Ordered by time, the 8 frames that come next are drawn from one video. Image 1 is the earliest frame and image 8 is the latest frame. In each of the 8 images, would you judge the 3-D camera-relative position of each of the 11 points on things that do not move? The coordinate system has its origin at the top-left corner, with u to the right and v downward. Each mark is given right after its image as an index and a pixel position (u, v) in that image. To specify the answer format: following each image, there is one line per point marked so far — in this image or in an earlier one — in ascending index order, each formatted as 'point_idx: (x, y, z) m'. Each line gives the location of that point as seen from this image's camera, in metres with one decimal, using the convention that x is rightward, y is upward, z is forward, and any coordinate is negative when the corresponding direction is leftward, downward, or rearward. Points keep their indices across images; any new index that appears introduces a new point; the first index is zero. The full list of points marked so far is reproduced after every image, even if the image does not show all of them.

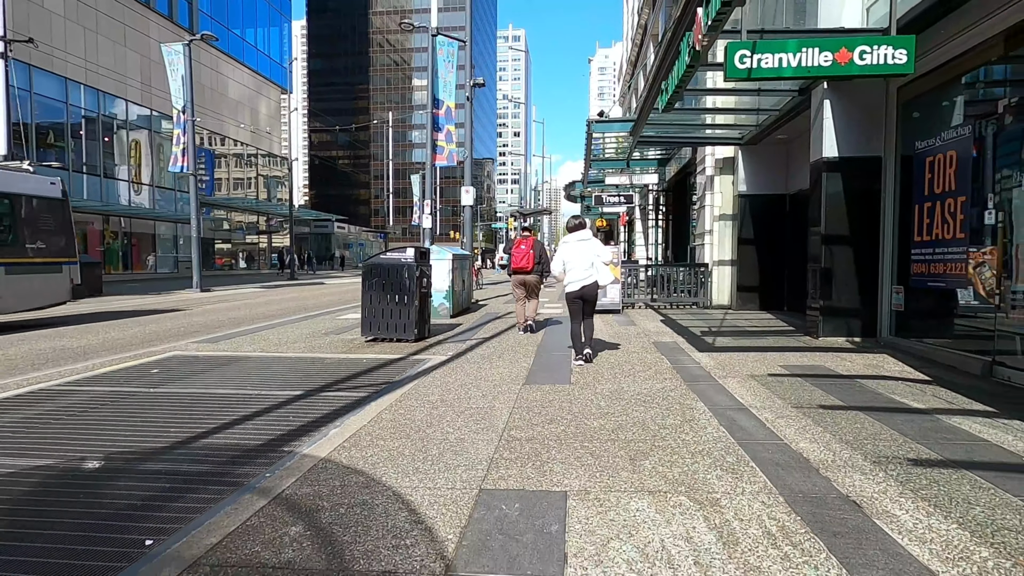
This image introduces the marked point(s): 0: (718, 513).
0: (+1.3, -1.4, +3.2) m
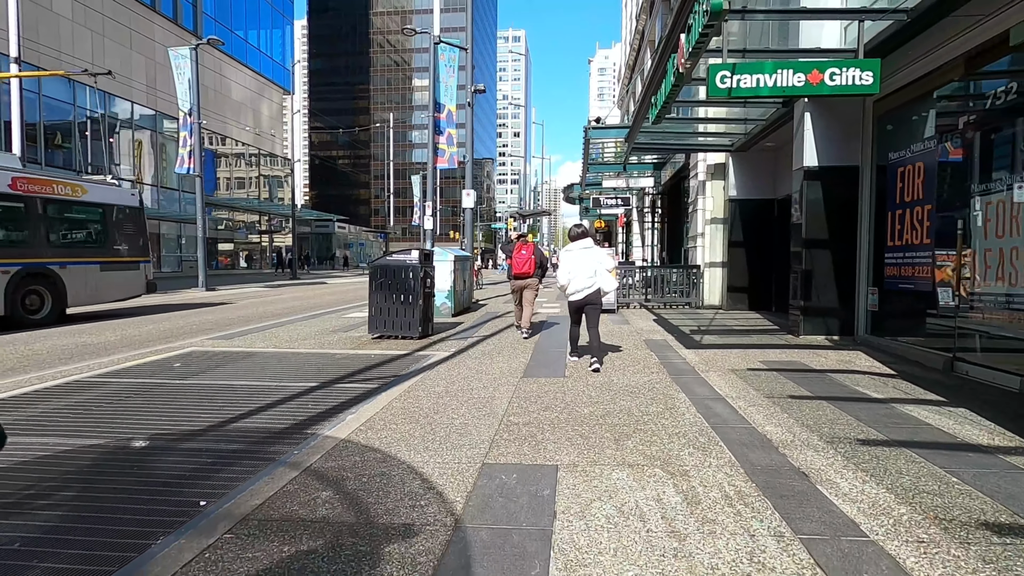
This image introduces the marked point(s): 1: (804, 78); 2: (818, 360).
0: (+1.3, -1.4, +3.8) m
1: (+3.8, +2.8, +7.0) m
2: (+4.5, -1.0, +7.9) m
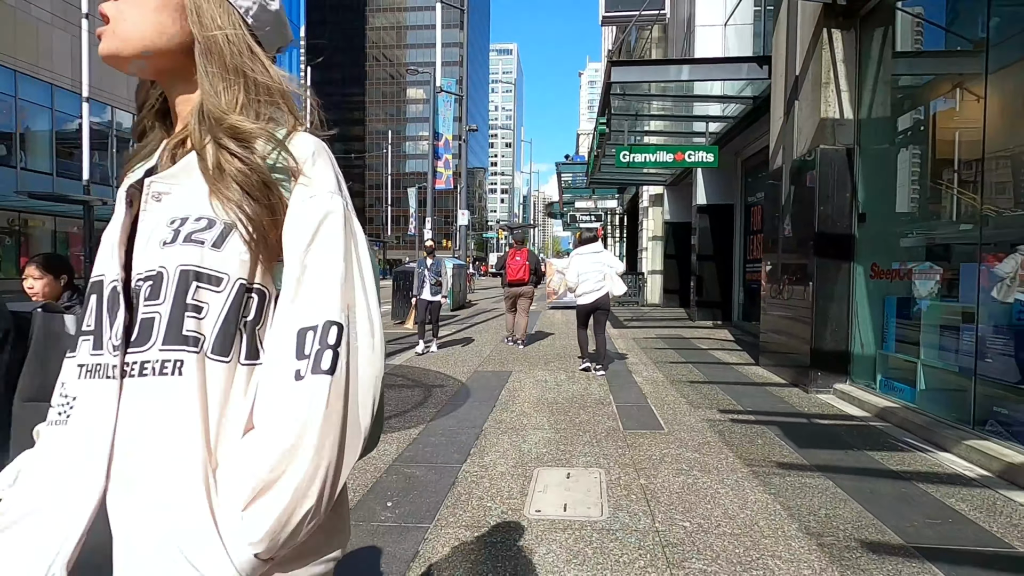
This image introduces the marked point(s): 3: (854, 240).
0: (+0.9, -1.3, +8.0) m
1: (+3.4, +2.8, +11.3) m
2: (+4.1, -1.0, +12.1) m
3: (+4.2, +0.6, +6.5) m
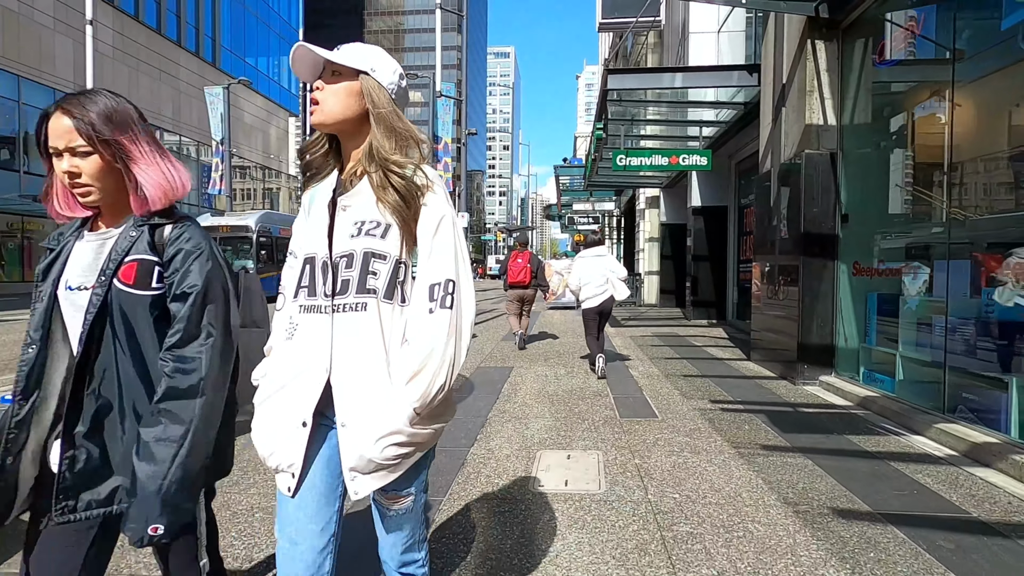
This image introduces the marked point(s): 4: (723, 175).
0: (+0.9, -1.3, +8.3) m
1: (+3.4, +2.8, +11.6) m
2: (+4.1, -1.0, +12.5) m
3: (+4.2, +0.6, +6.8) m
4: (+5.7, +3.0, +14.2) m
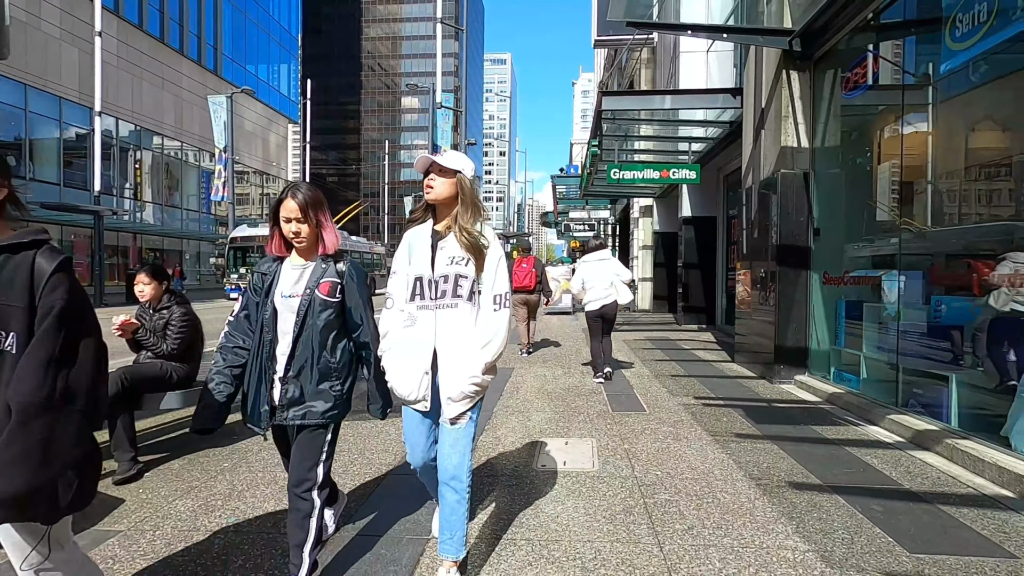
0: (+0.9, -1.4, +8.9) m
1: (+3.4, +2.7, +12.3) m
2: (+4.1, -1.2, +13.1) m
3: (+4.3, +0.5, +7.5) m
4: (+5.7, +2.9, +14.9) m
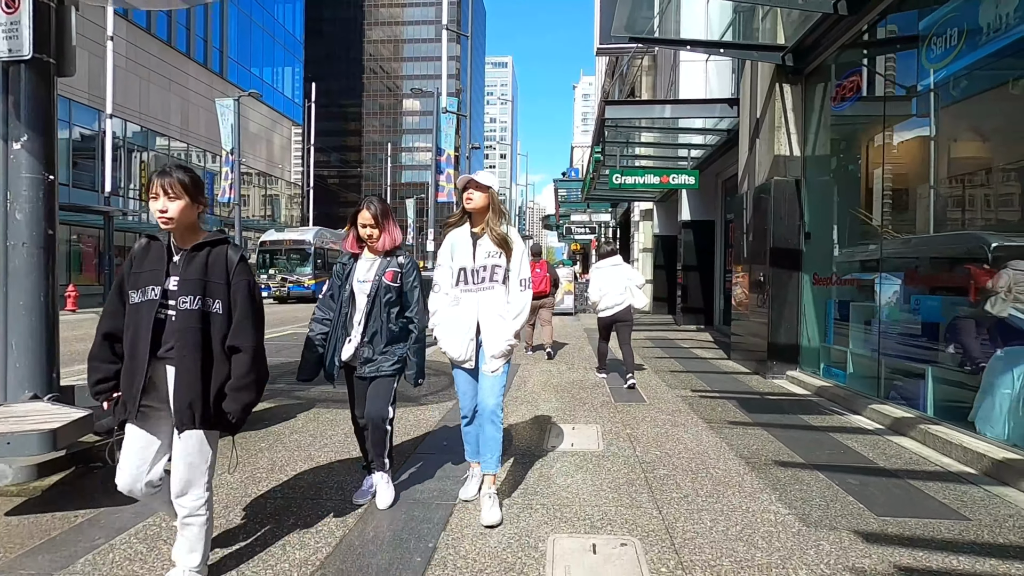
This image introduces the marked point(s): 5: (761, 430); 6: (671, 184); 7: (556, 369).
0: (+1.1, -1.4, +9.4) m
1: (+3.6, +2.7, +12.8) m
2: (+4.2, -1.2, +13.6) m
3: (+4.4, +0.5, +8.0) m
4: (+5.8, +2.8, +15.4) m
5: (+2.5, -1.4, +5.4) m
6: (+3.8, +2.5, +12.8) m
7: (+0.8, -1.4, +9.0) m
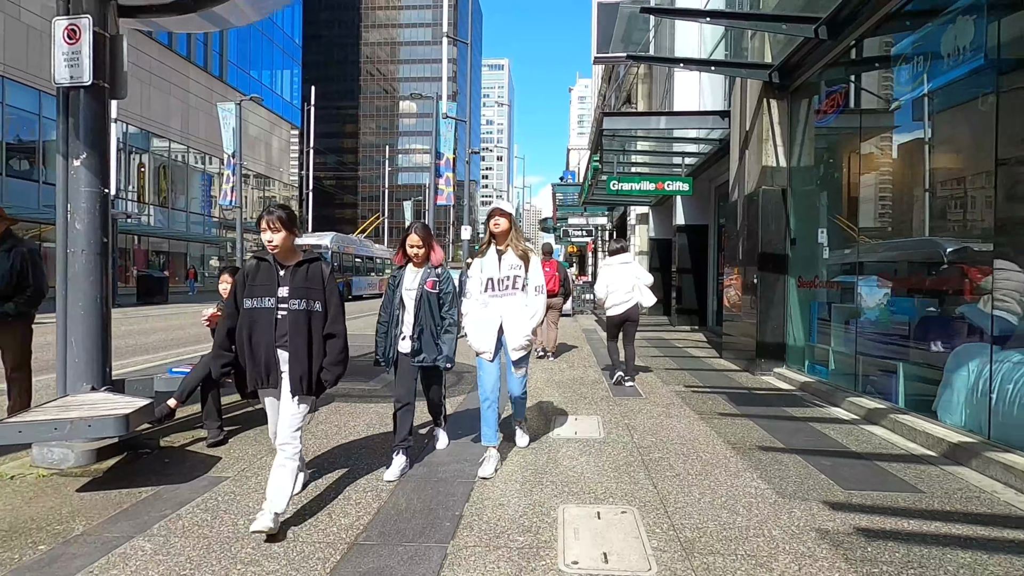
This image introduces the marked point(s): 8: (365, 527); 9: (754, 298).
0: (+1.1, -1.4, +9.9) m
1: (+3.6, +2.6, +13.3) m
2: (+4.2, -1.2, +14.1) m
3: (+4.5, +0.5, +8.5) m
4: (+5.8, +2.7, +15.9) m
5: (+2.6, -1.5, +5.9) m
6: (+3.9, +2.5, +13.4) m
7: (+0.8, -1.4, +9.5) m
8: (-1.0, -1.6, +3.4) m
9: (+4.0, -0.2, +8.7) m
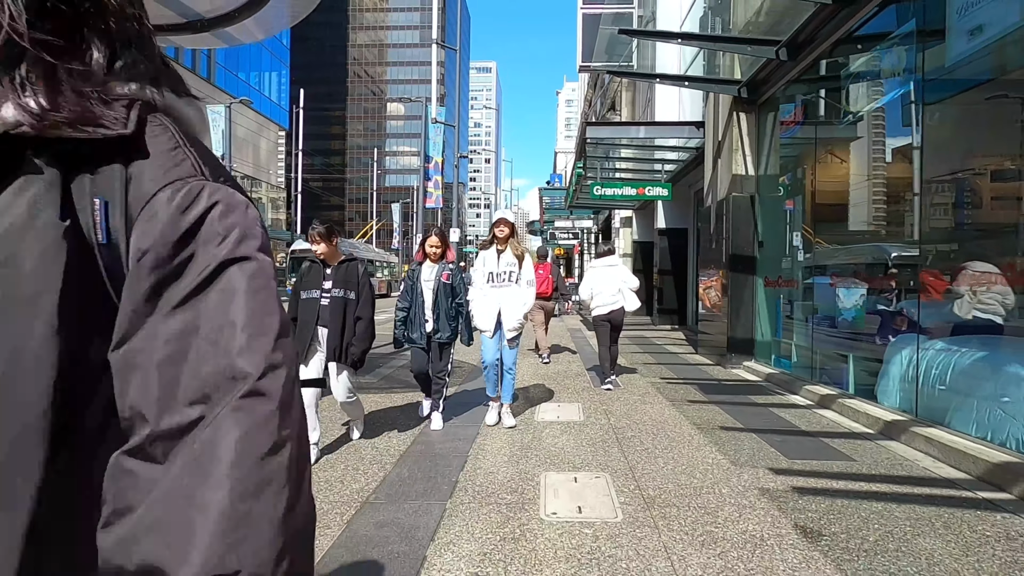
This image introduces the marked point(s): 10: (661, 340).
0: (+0.9, -1.4, +10.5) m
1: (+3.3, +2.6, +14.0) m
2: (+3.9, -1.3, +14.7) m
3: (+4.3, +0.5, +9.2) m
4: (+5.4, +2.7, +16.6) m
5: (+2.5, -1.5, +6.5) m
6: (+3.6, +2.5, +14.0) m
7: (+0.6, -1.4, +10.1) m
8: (-1.0, -1.5, +4.0) m
9: (+3.8, -0.2, +9.3) m
10: (+3.7, -1.3, +13.0) m
